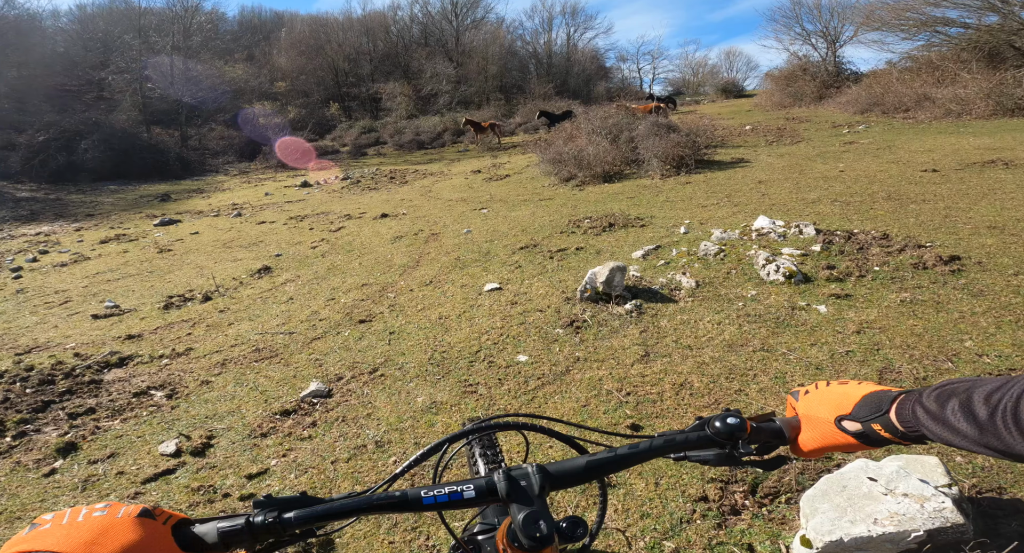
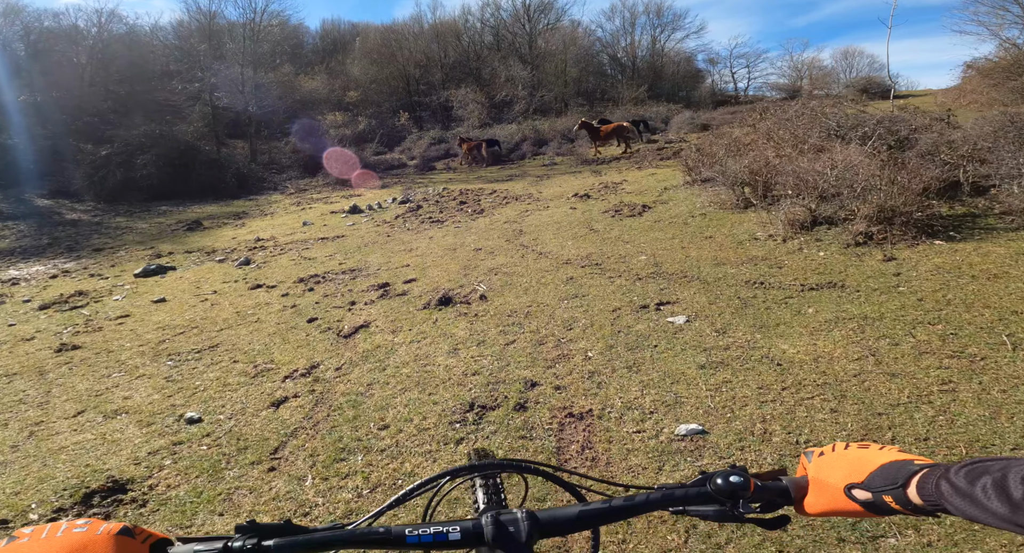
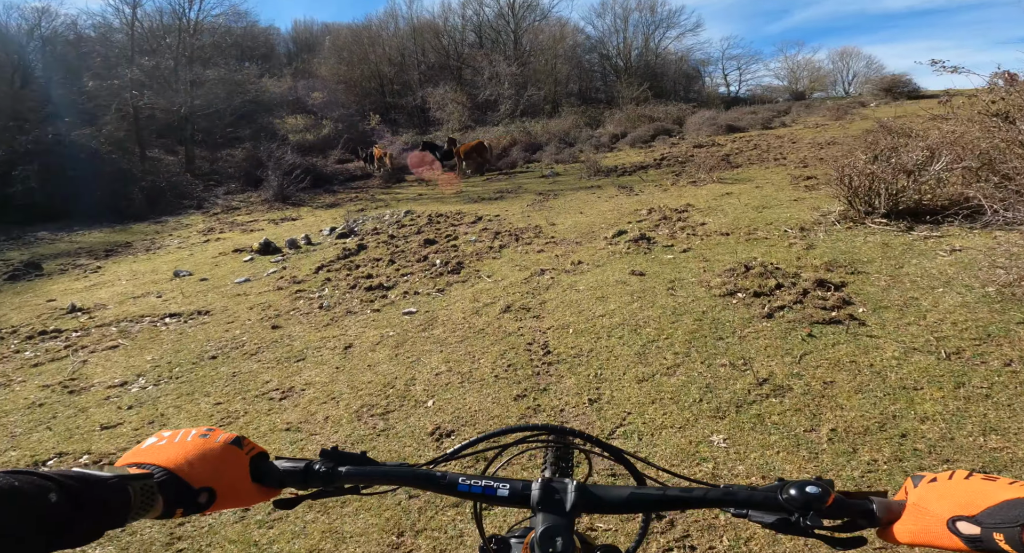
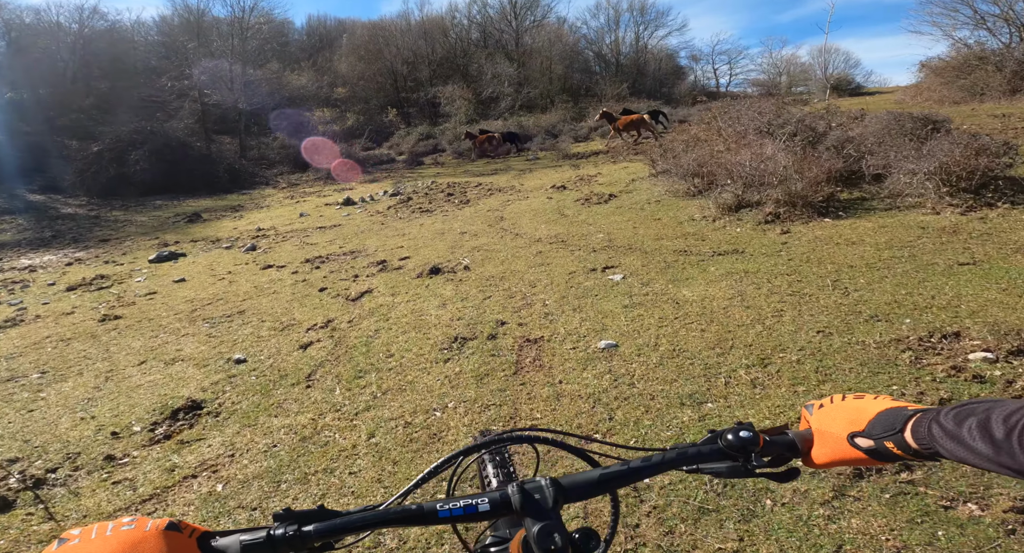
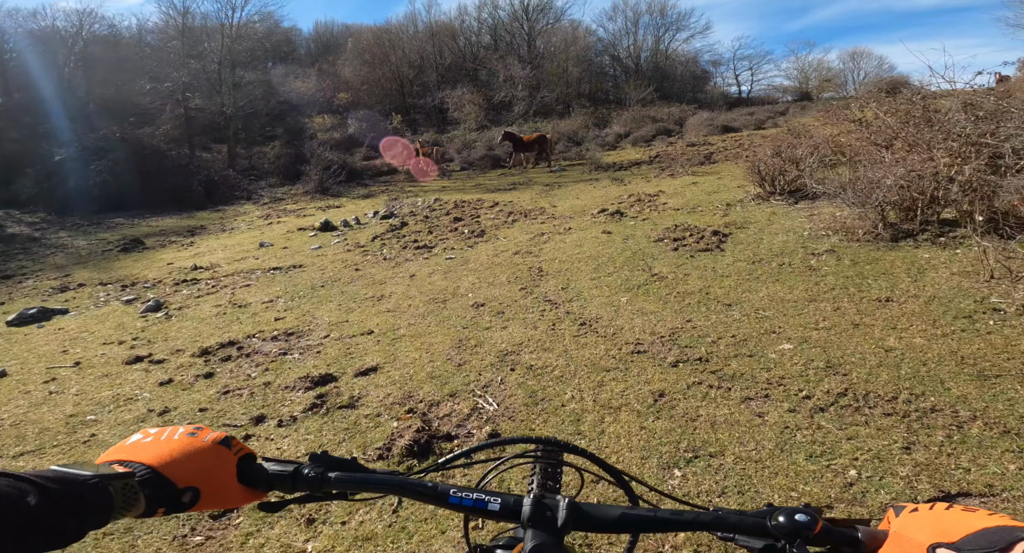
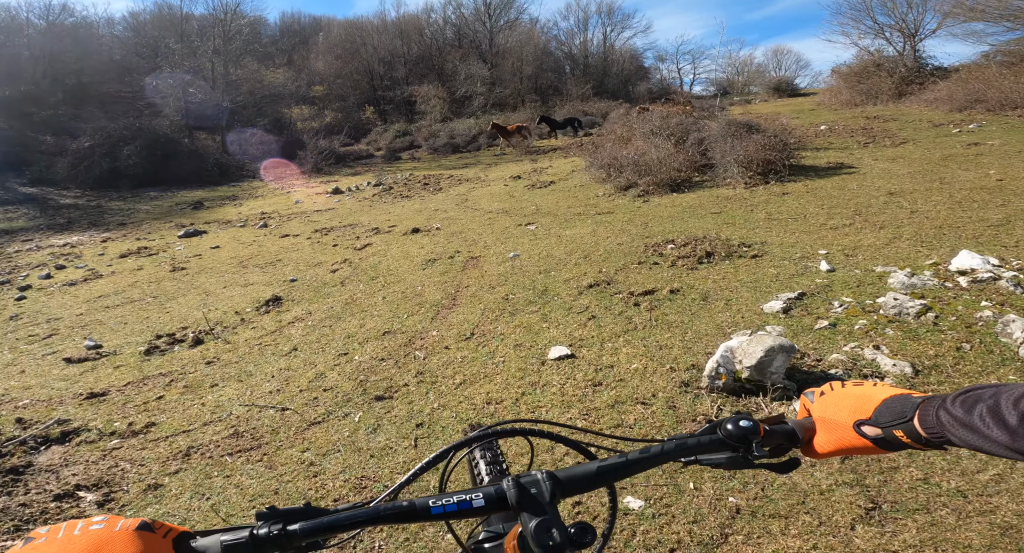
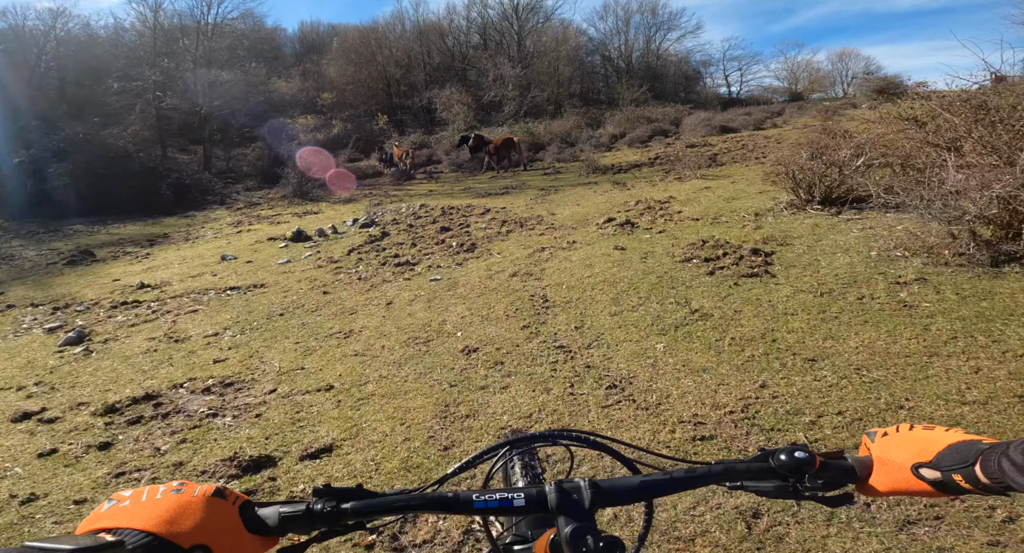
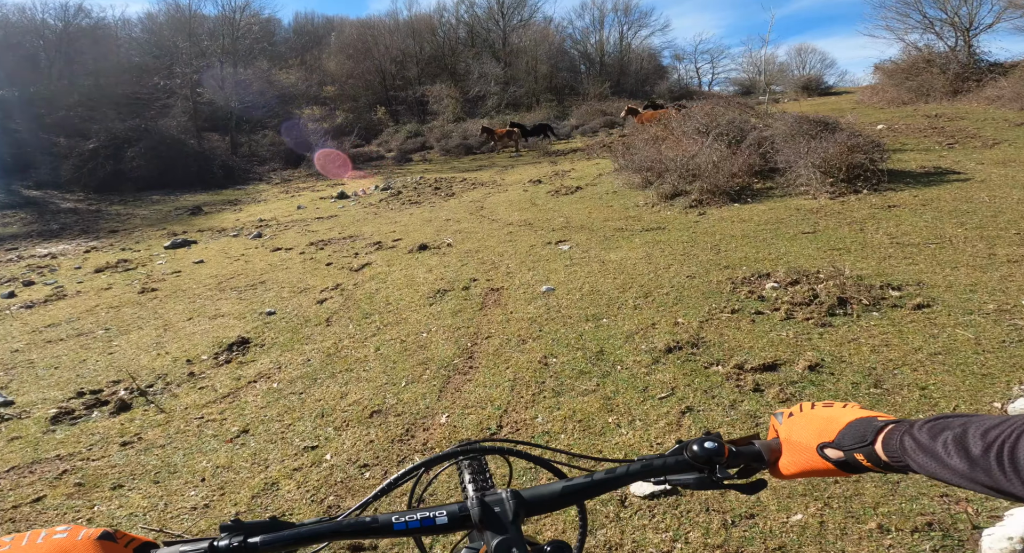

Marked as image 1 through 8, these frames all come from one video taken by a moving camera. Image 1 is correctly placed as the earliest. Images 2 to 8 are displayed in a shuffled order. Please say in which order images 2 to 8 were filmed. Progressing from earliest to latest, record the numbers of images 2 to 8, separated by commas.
6, 8, 4, 2, 5, 7, 3
